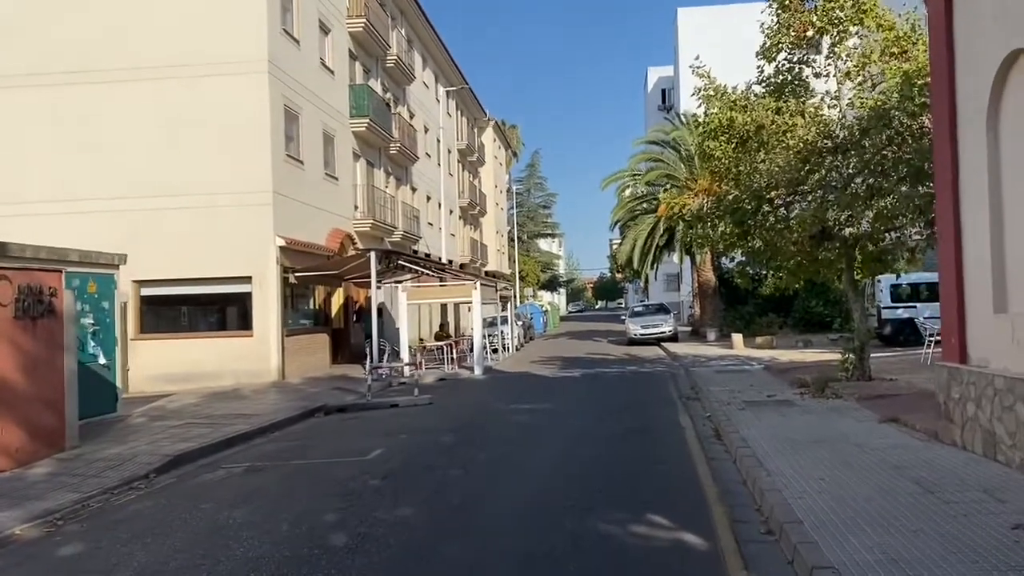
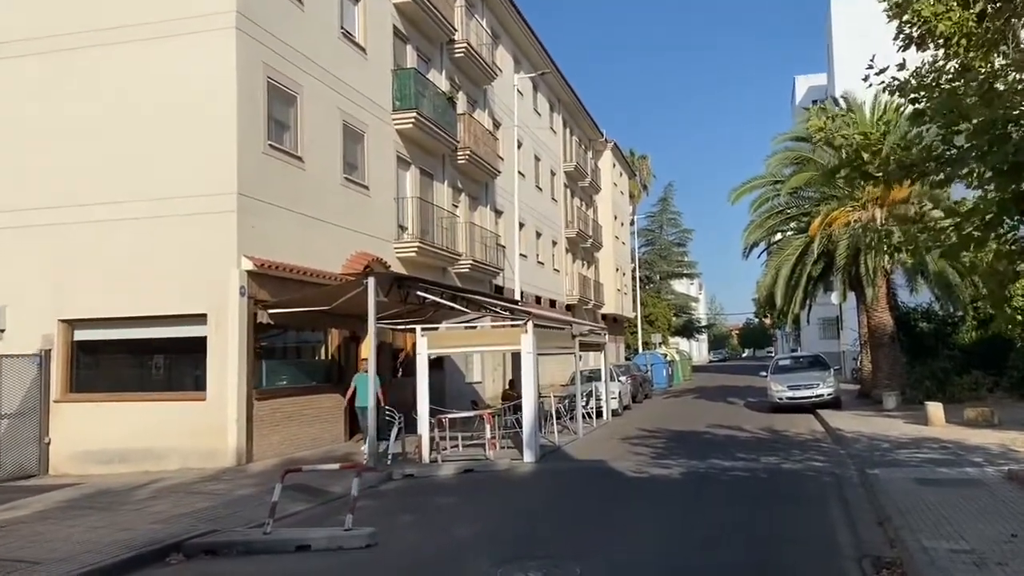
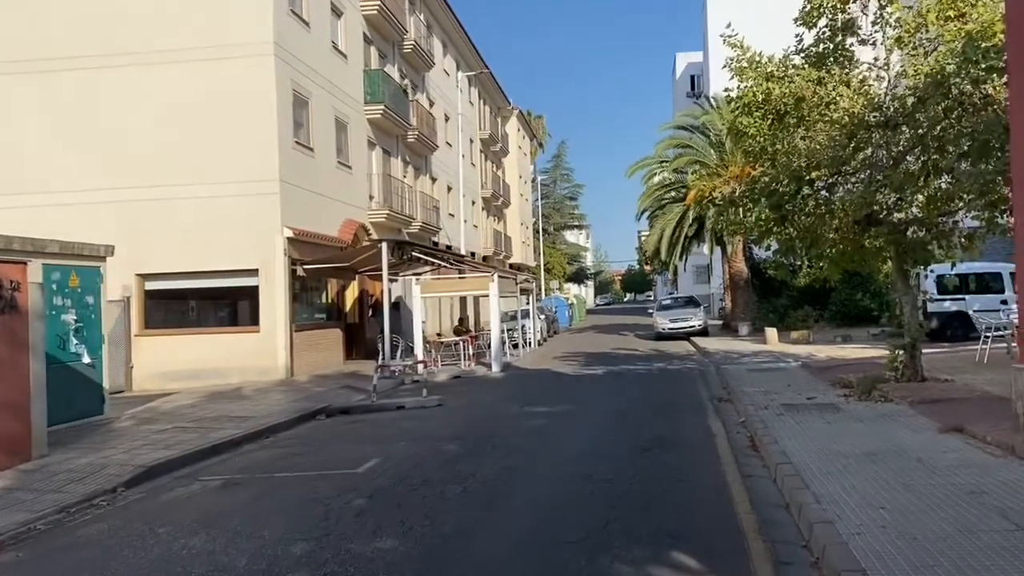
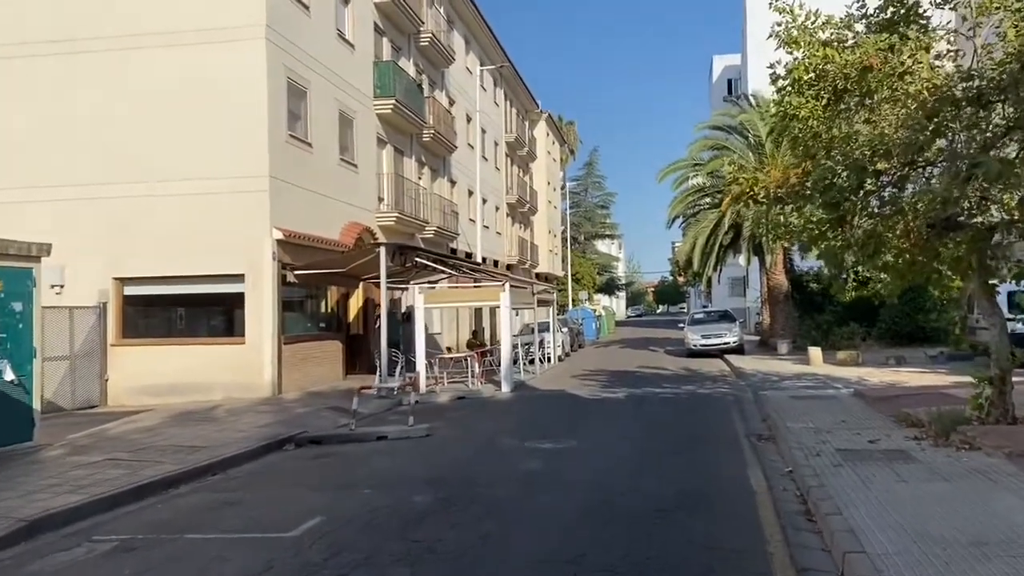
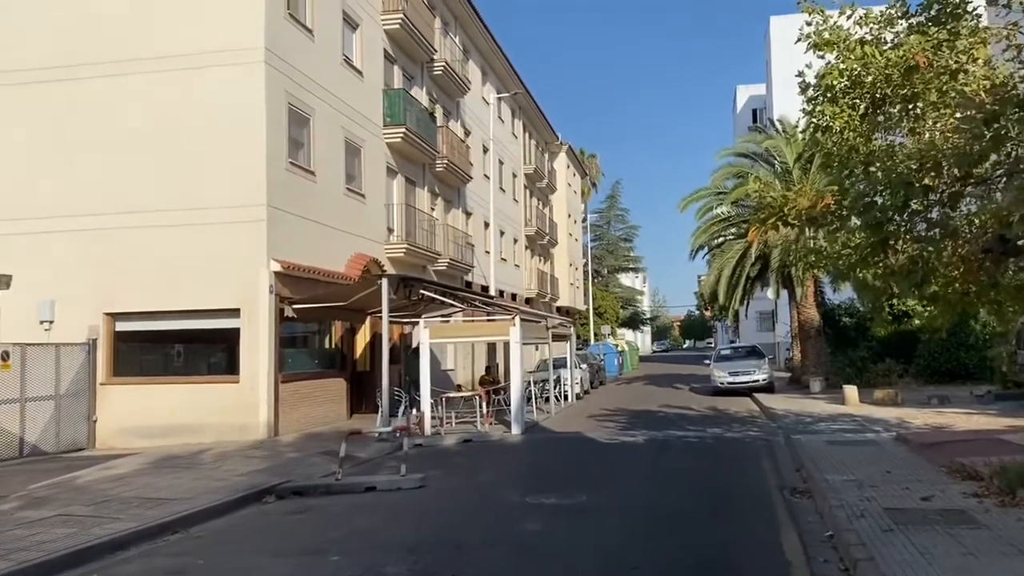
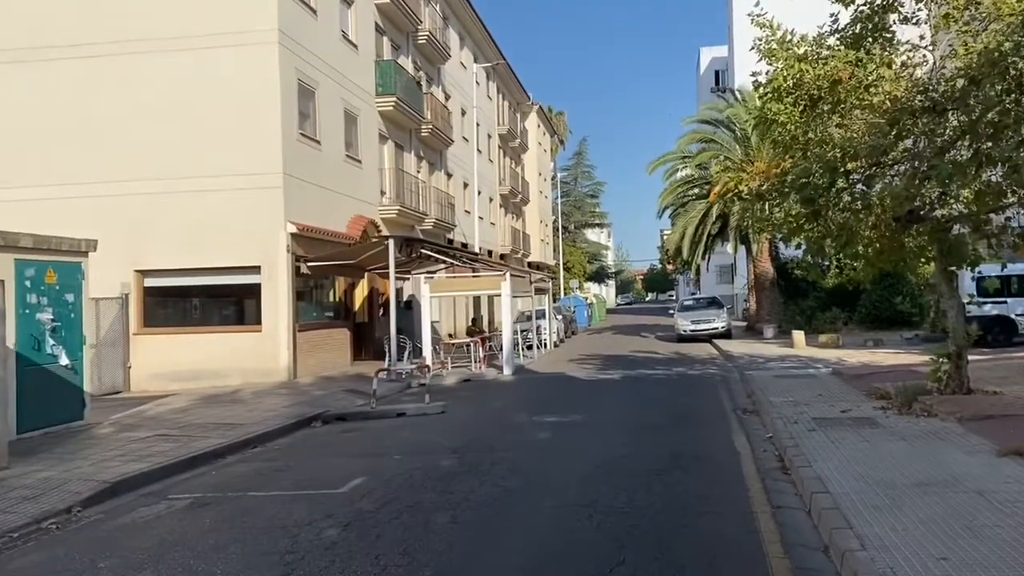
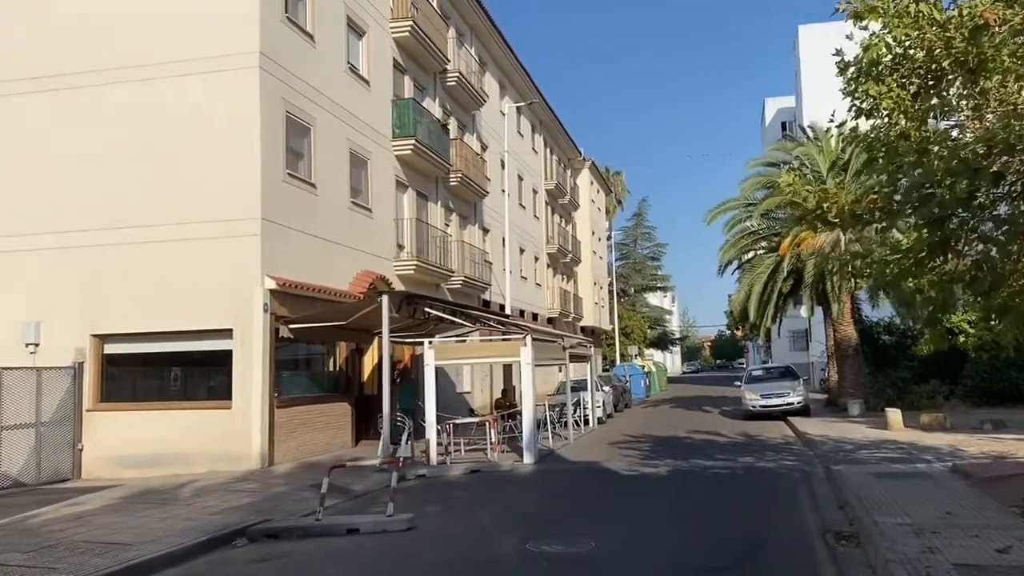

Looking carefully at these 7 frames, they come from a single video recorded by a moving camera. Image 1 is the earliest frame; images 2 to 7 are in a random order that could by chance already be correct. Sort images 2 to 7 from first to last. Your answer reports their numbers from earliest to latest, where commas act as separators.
3, 6, 4, 5, 7, 2
